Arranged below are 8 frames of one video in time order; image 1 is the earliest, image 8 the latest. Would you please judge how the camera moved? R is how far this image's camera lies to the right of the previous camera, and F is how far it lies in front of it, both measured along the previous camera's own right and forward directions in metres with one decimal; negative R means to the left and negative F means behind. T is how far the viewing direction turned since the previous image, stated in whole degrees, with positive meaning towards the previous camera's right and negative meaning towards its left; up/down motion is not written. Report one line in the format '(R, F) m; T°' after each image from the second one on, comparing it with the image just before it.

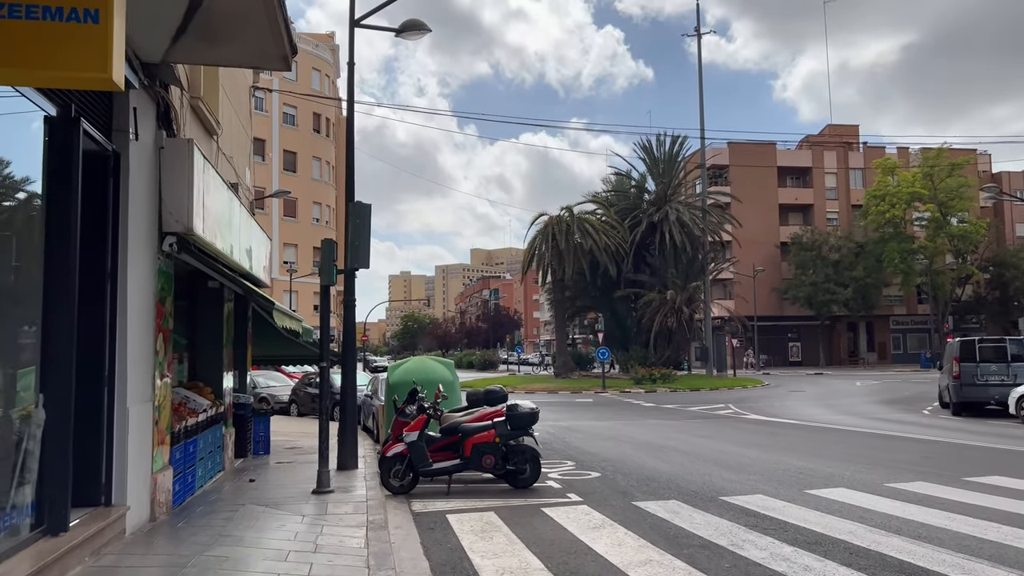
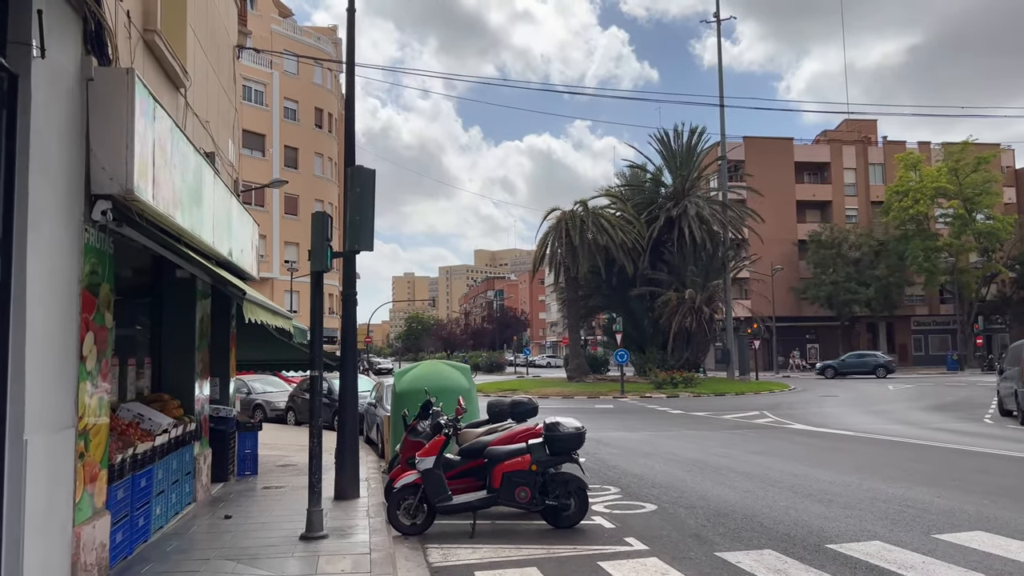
(-0.4, +2.0) m; 0°
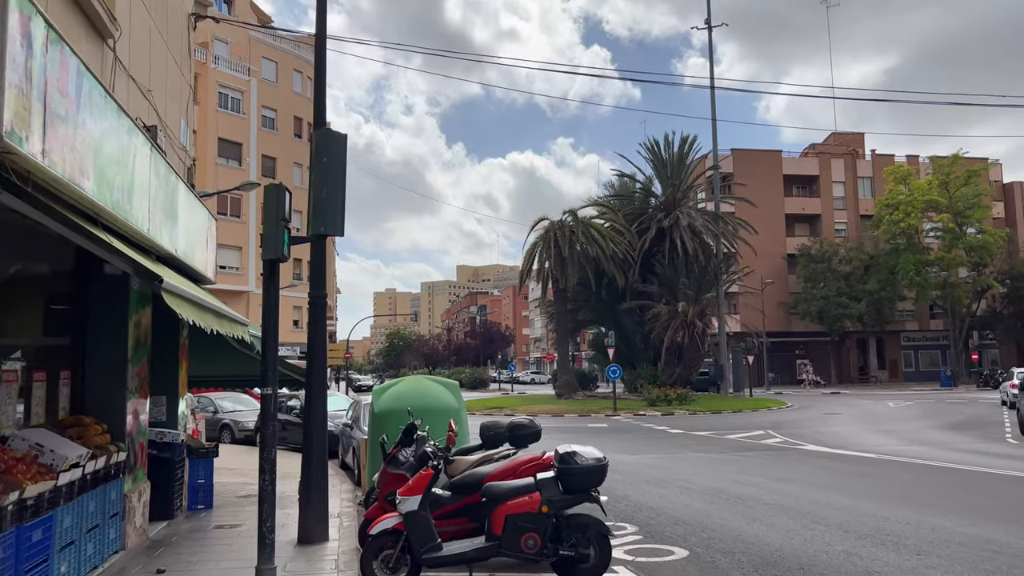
(-0.2, +1.5) m; +1°
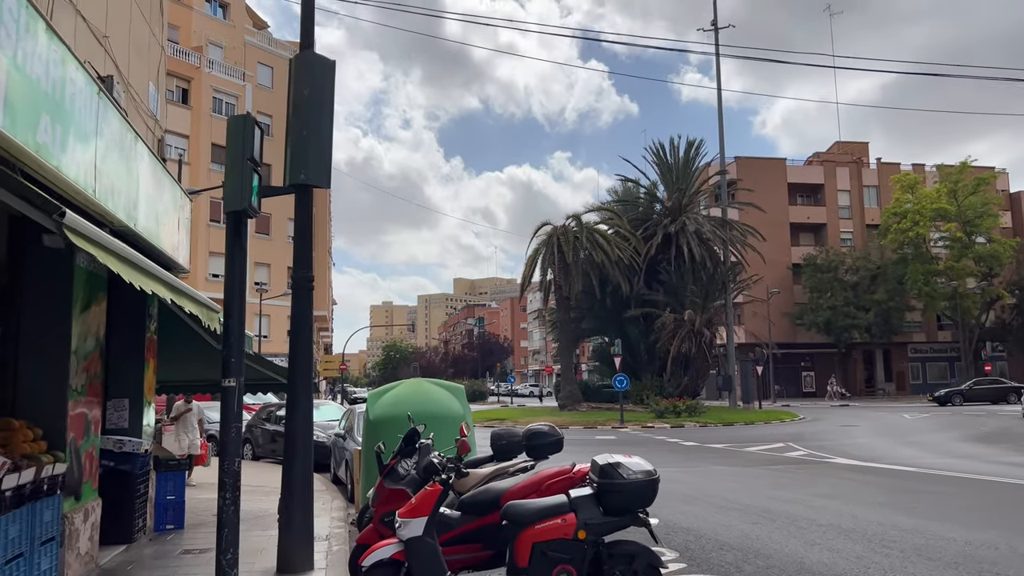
(-0.2, +1.2) m; 0°
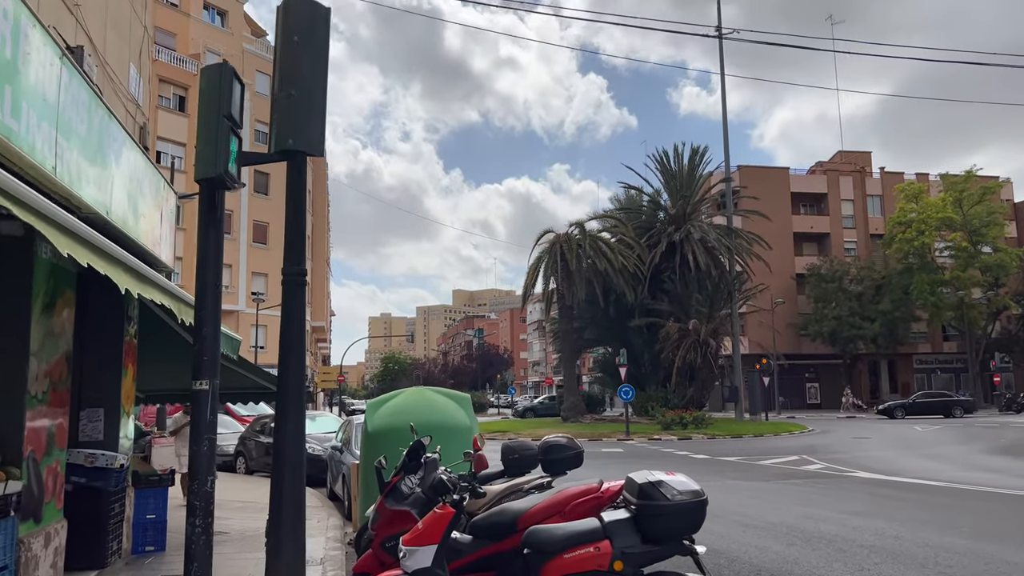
(-0.1, +0.7) m; 0°
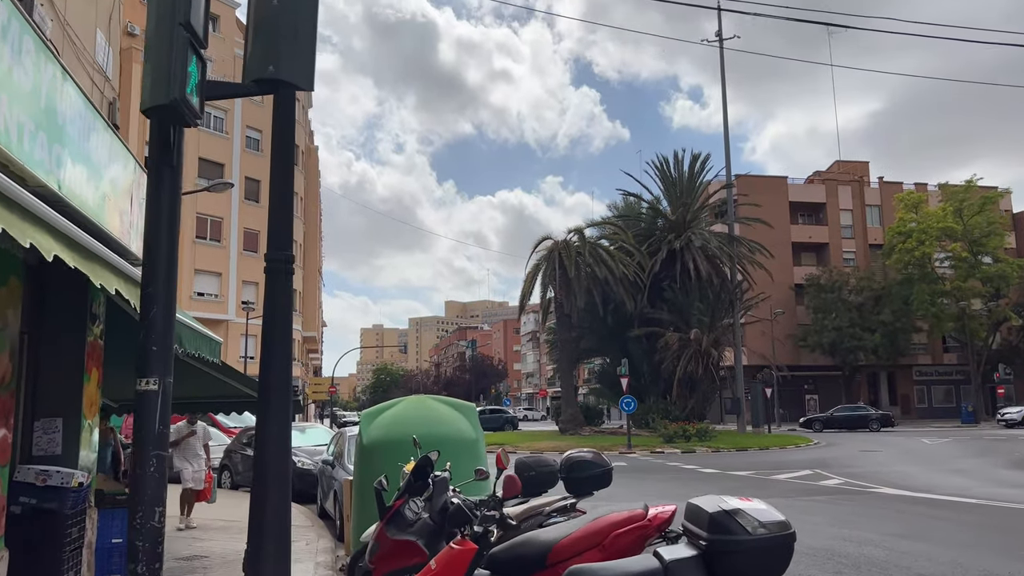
(-0.2, +0.9) m; +1°
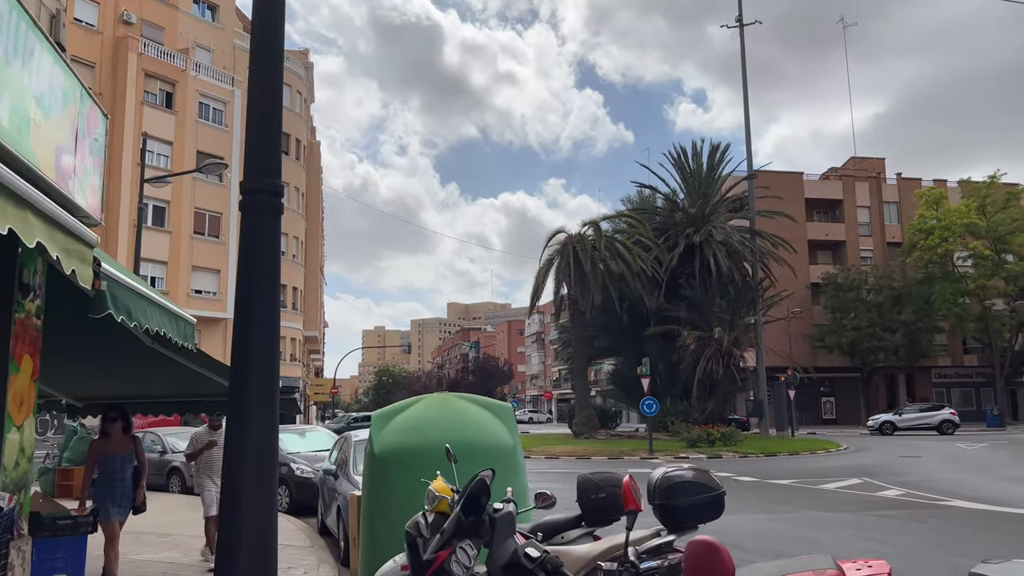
(-0.4, +1.6) m; 0°
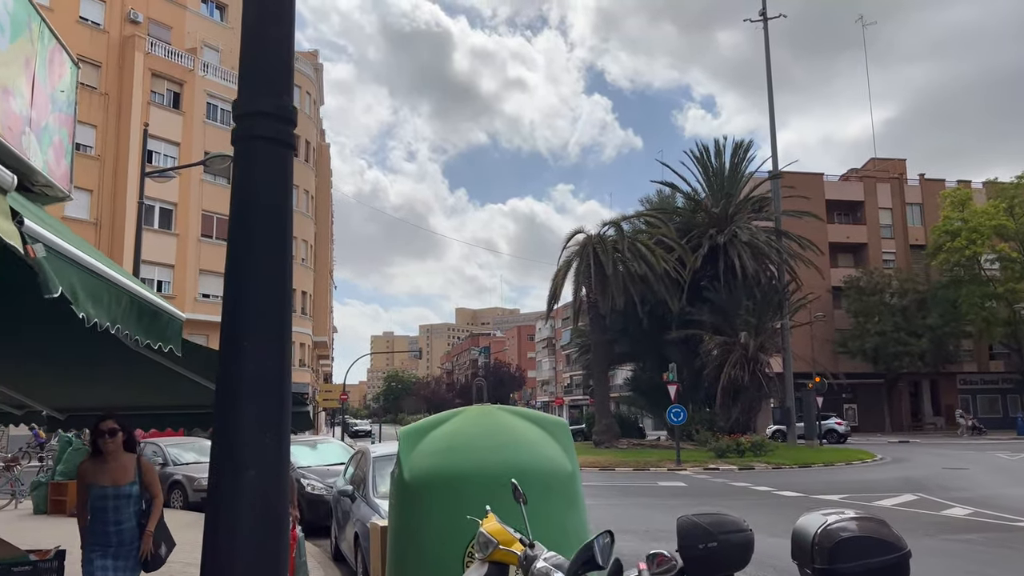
(-0.3, +1.2) m; -1°
